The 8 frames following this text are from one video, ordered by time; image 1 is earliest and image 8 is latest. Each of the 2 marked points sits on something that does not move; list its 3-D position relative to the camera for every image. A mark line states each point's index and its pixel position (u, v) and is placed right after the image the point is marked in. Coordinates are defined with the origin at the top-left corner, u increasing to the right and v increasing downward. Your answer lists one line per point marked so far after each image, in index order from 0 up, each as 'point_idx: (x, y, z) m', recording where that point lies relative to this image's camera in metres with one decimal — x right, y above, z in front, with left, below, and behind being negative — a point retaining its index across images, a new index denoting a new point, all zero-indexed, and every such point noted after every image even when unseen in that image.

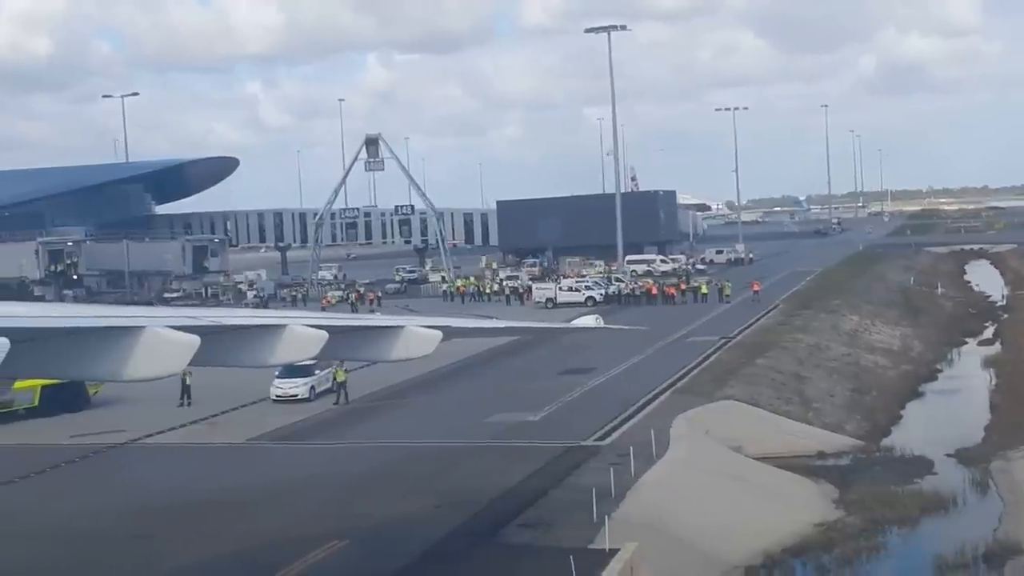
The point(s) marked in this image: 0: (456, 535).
0: (-0.7, -3.0, +20.0) m
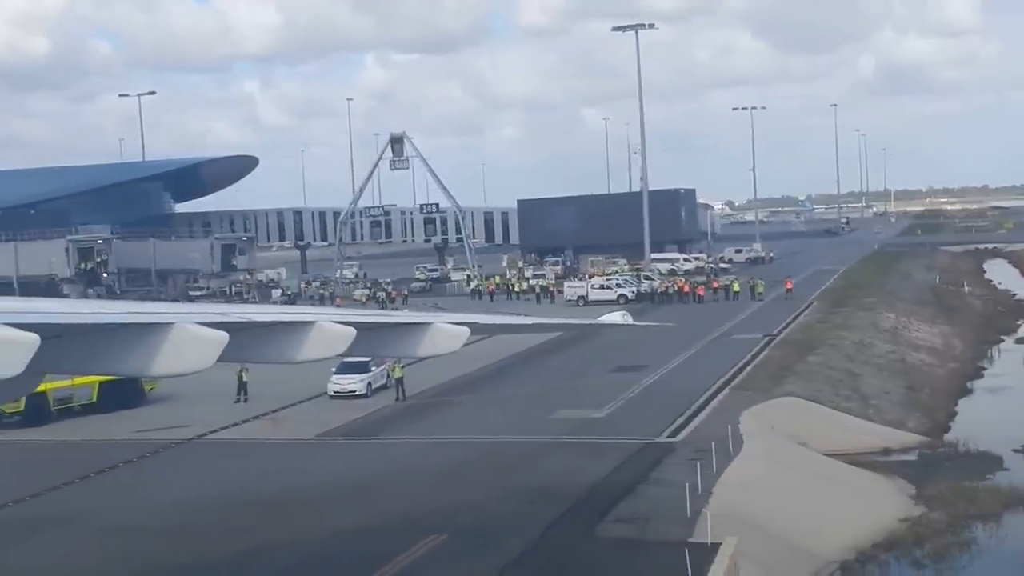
0: (+0.5, -3.0, +20.0) m
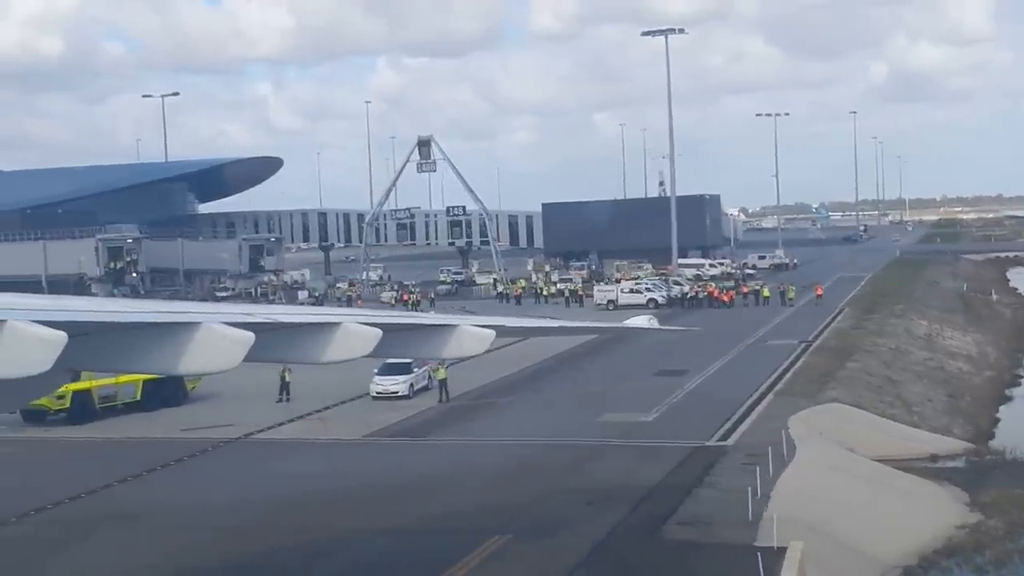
0: (+1.3, -3.0, +20.0) m
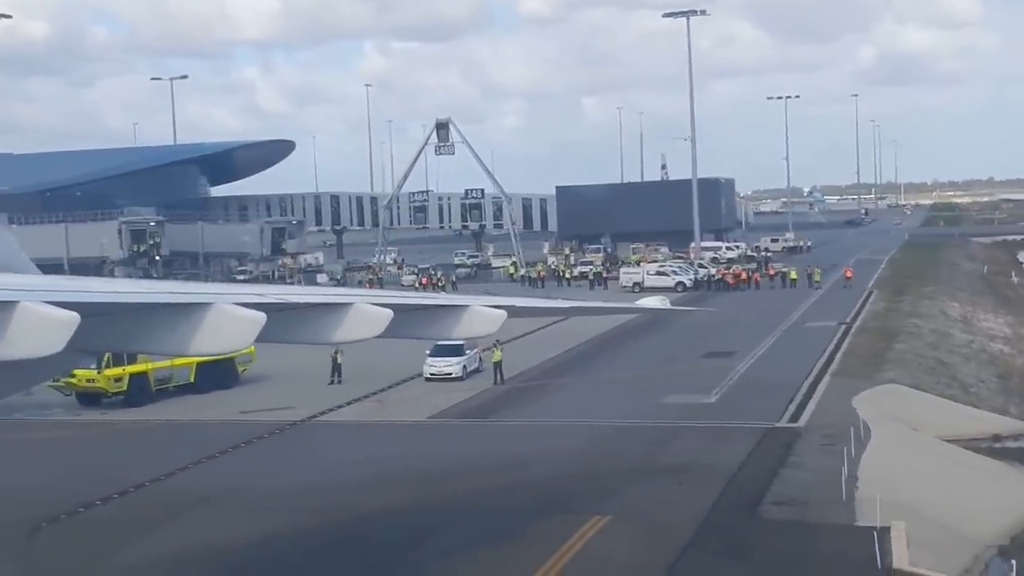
0: (+2.5, -2.7, +19.9) m
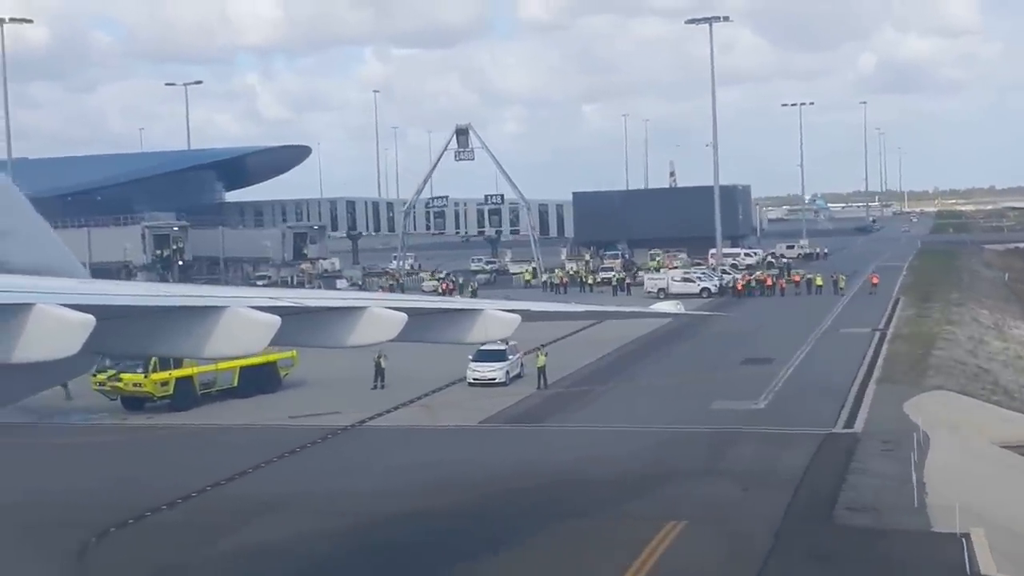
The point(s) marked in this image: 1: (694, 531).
0: (+3.4, -2.8, +19.8) m
1: (+2.1, -2.9, +19.1) m
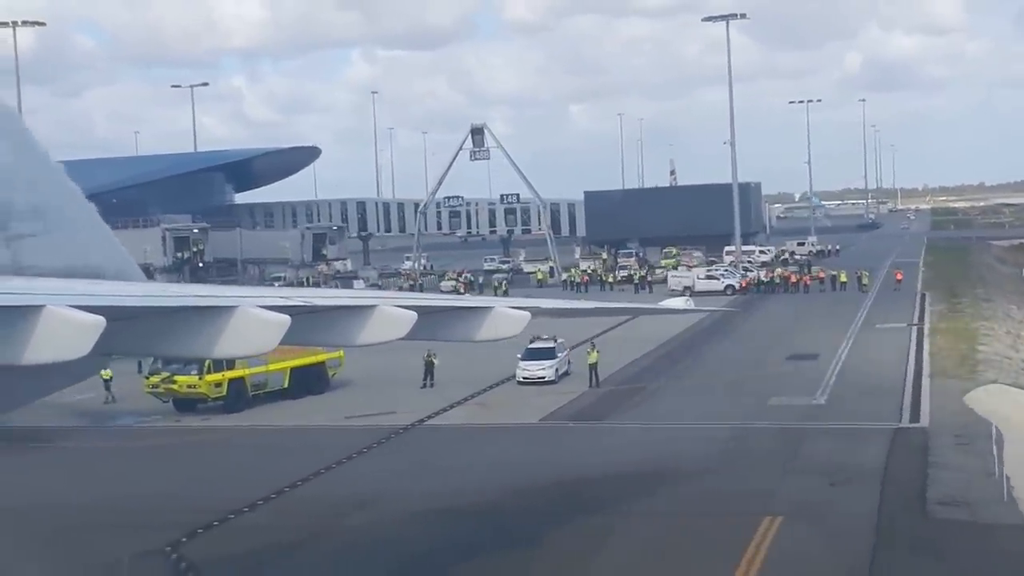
0: (+4.5, -2.7, +19.8) m
1: (+3.3, -2.8, +19.0) m
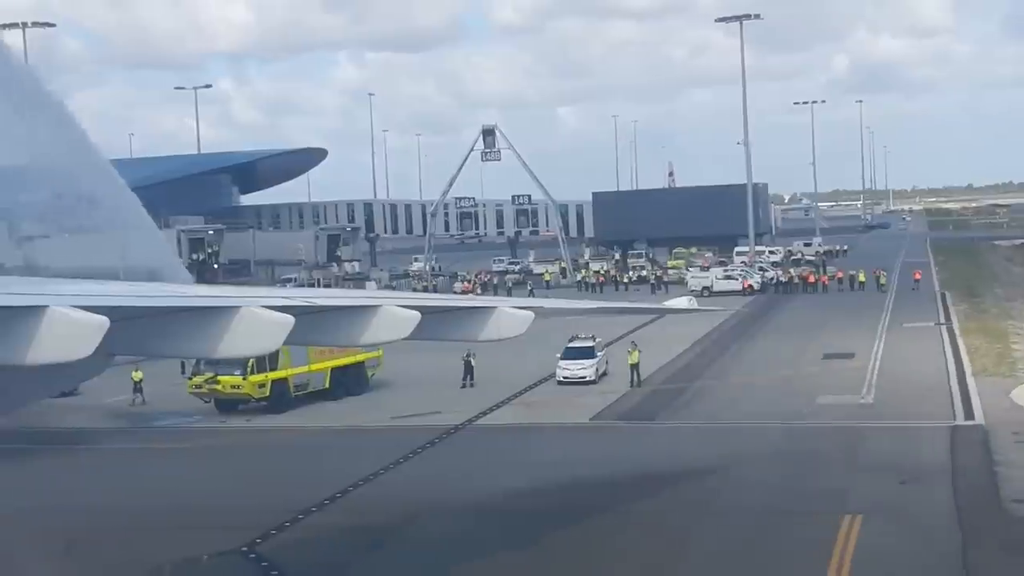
0: (+5.5, -2.7, +19.7) m
1: (+4.2, -2.8, +18.9) m
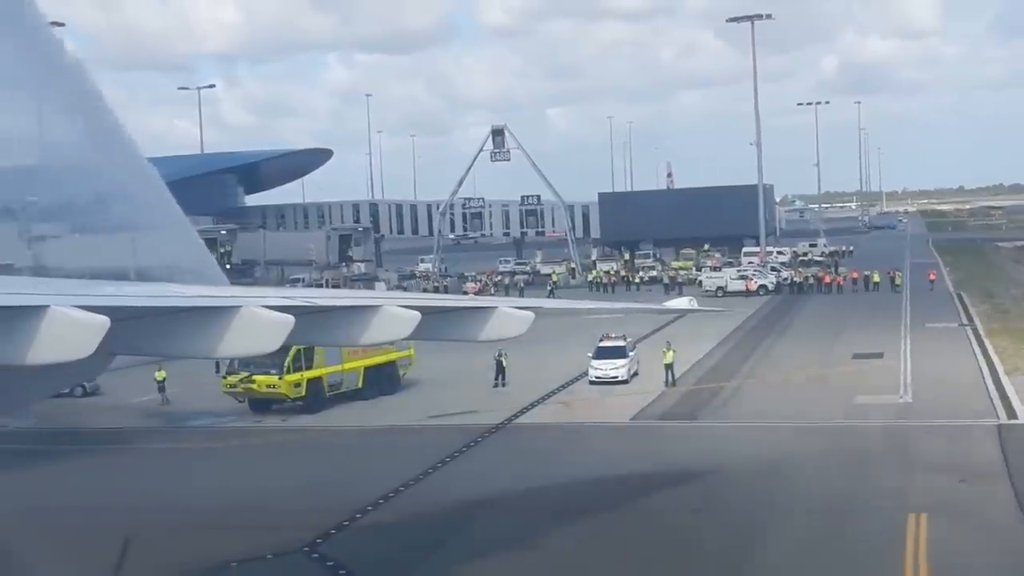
0: (+6.2, -2.7, +19.6) m
1: (+5.0, -2.8, +18.9) m
